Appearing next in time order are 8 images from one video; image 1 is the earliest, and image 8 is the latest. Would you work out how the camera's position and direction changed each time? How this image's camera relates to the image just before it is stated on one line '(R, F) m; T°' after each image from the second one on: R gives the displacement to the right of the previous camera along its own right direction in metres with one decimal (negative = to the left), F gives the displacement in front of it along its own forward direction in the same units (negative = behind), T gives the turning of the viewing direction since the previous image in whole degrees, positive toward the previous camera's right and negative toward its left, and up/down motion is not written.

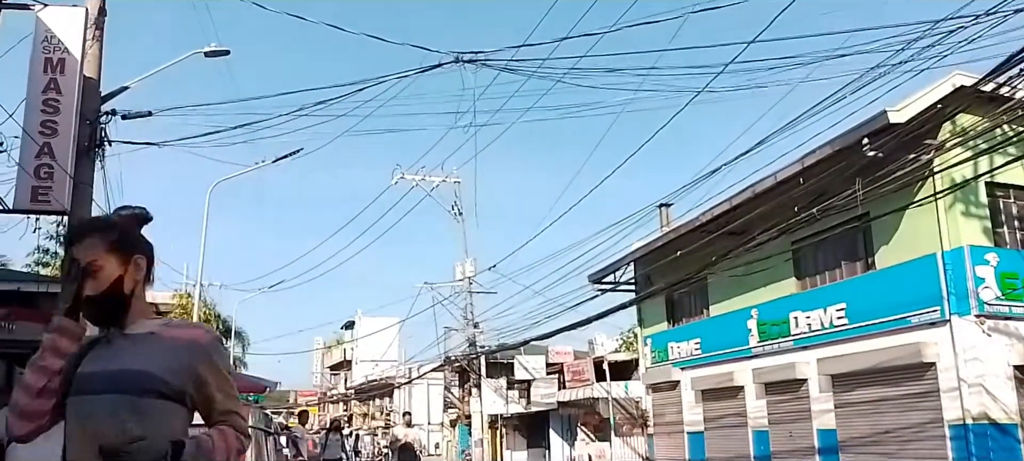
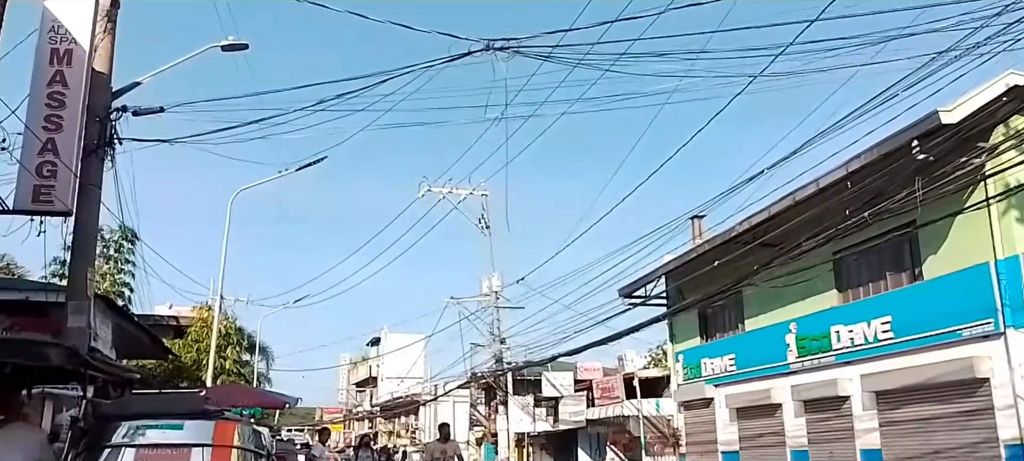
(0.0, +0.5) m; -2°
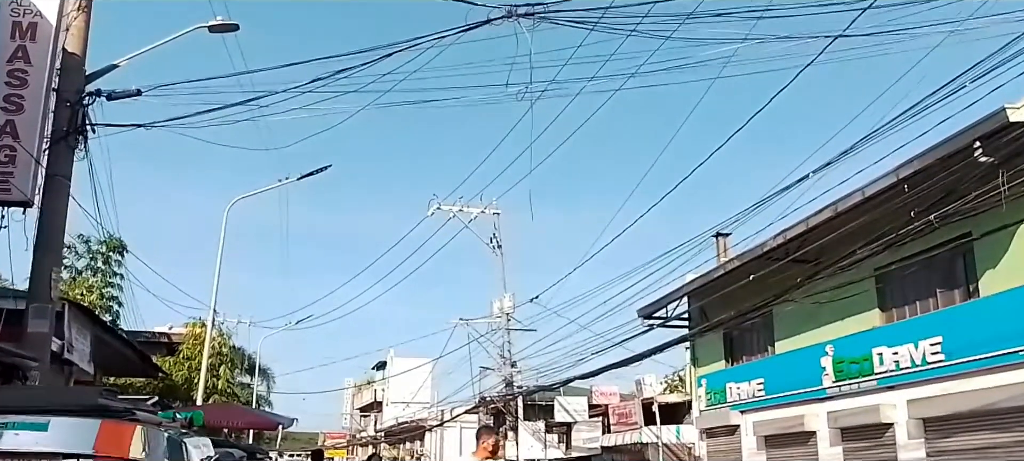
(-0.1, +1.0) m; -1°
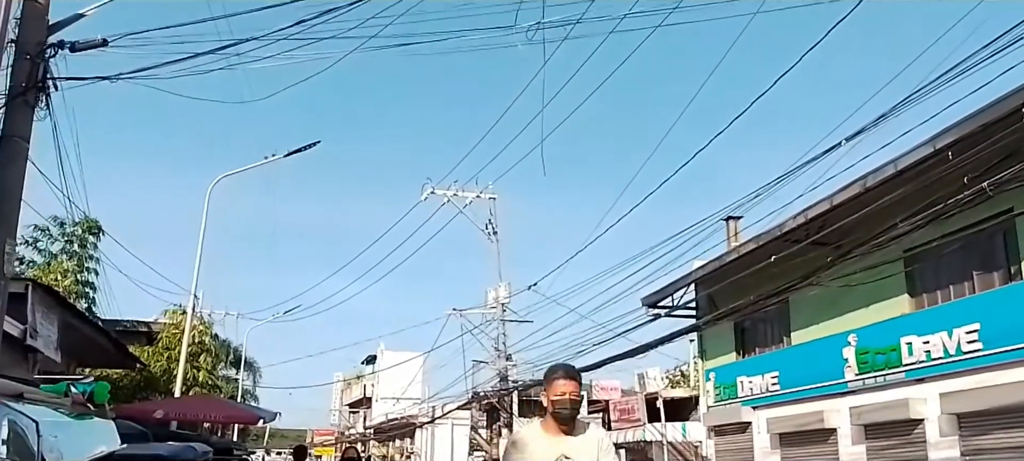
(-0.2, +0.9) m; +1°
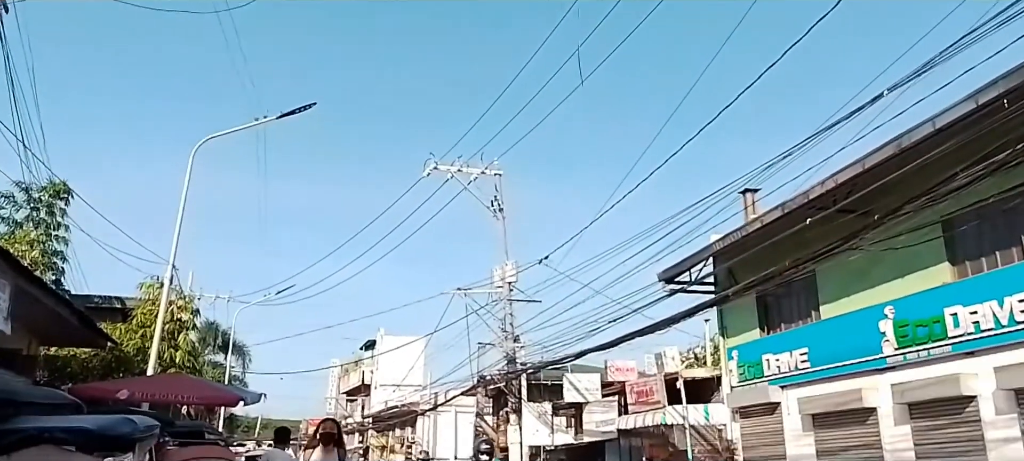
(-0.1, +1.2) m; 0°
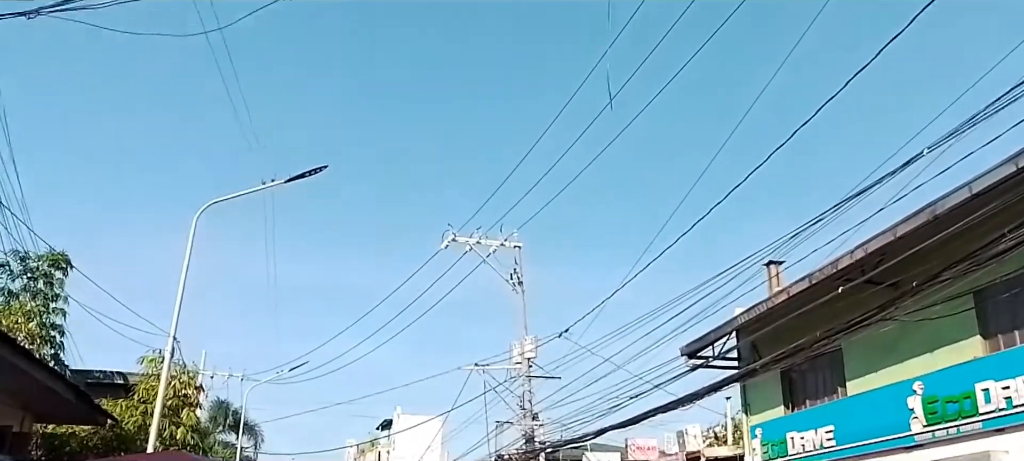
(+0.2, +0.2) m; -2°
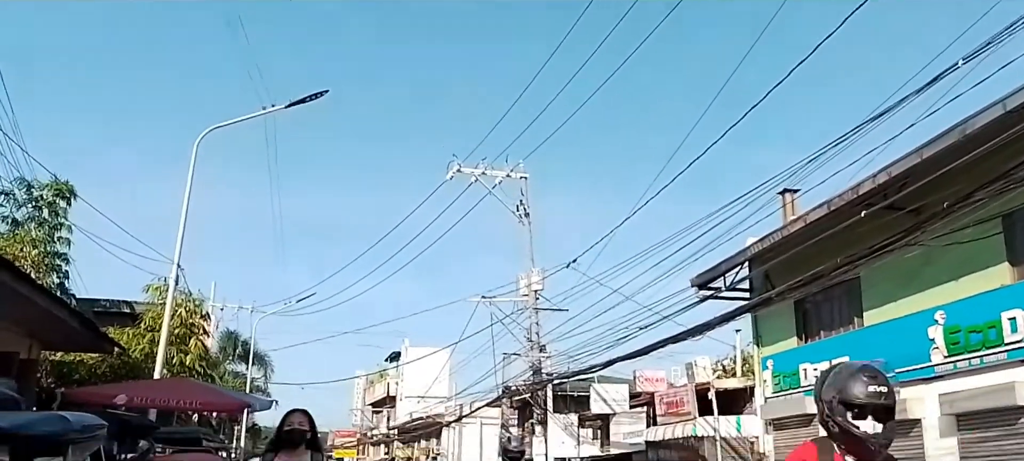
(-0.1, +0.3) m; 0°
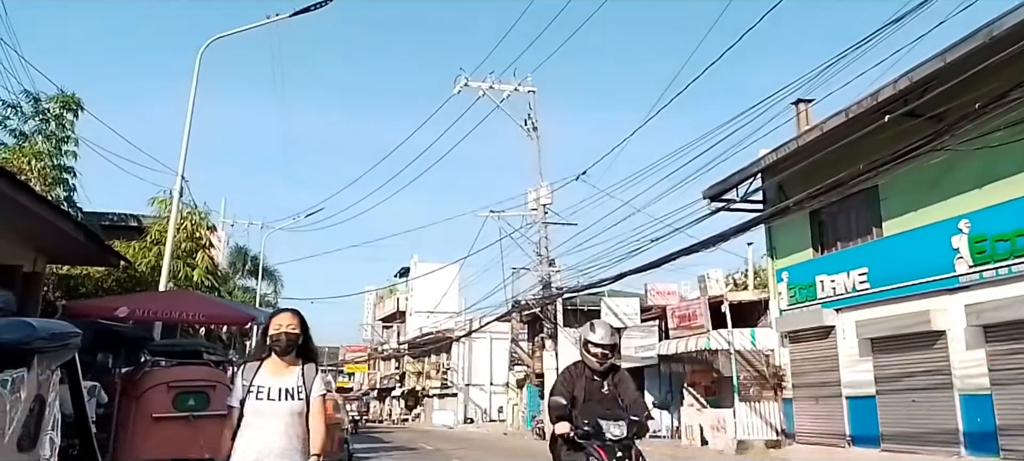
(-0.1, +0.4) m; 0°
